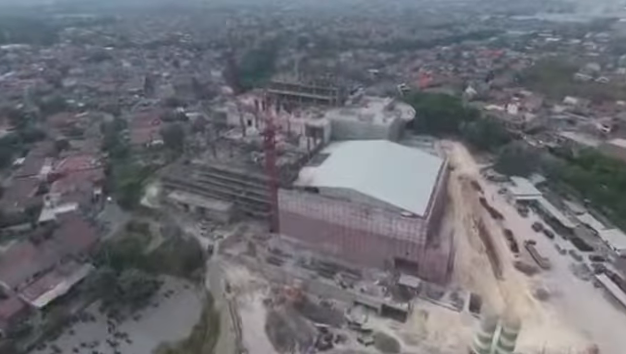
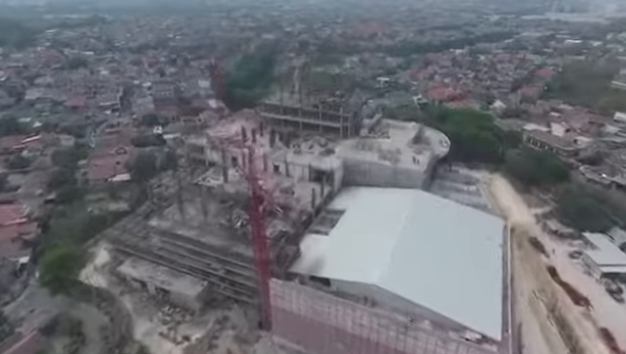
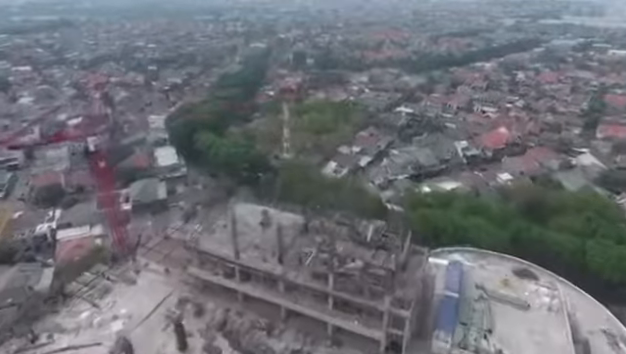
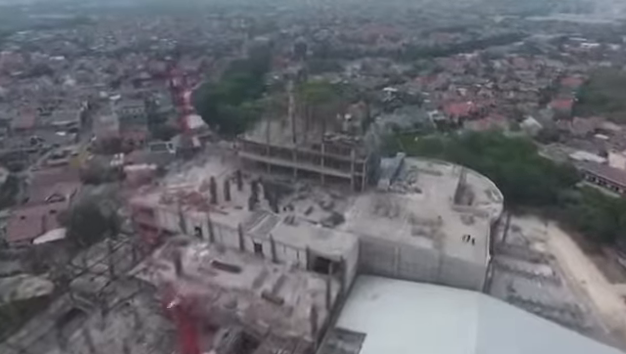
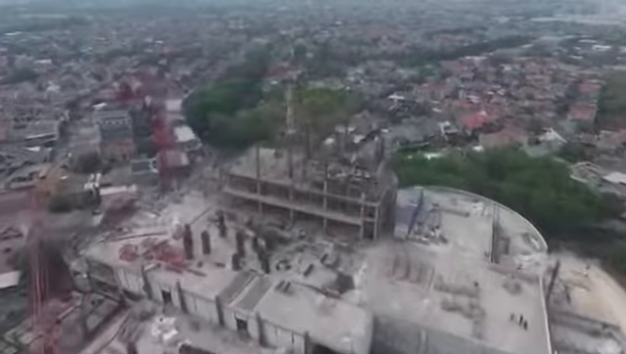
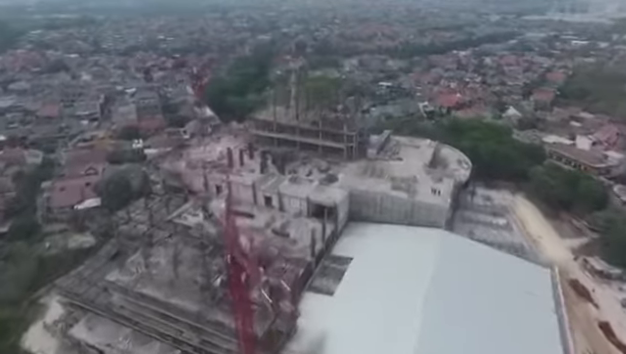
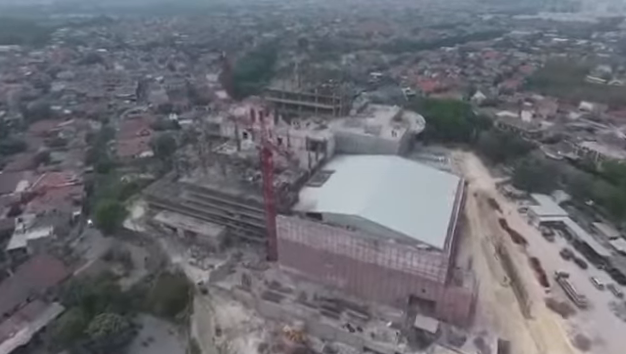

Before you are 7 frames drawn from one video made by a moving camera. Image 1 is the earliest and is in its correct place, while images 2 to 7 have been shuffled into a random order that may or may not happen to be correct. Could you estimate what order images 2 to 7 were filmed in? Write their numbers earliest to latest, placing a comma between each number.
7, 2, 6, 4, 5, 3
